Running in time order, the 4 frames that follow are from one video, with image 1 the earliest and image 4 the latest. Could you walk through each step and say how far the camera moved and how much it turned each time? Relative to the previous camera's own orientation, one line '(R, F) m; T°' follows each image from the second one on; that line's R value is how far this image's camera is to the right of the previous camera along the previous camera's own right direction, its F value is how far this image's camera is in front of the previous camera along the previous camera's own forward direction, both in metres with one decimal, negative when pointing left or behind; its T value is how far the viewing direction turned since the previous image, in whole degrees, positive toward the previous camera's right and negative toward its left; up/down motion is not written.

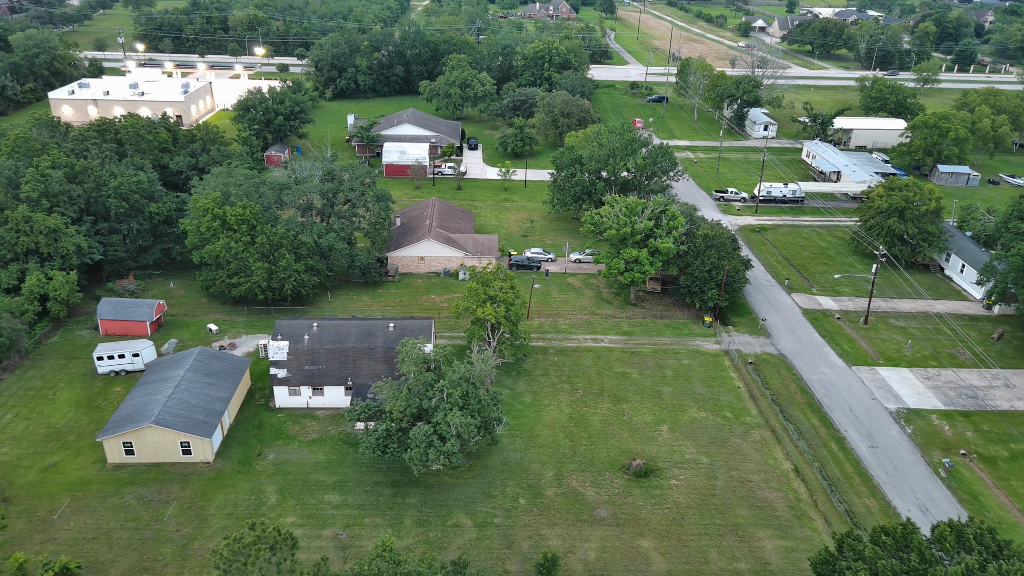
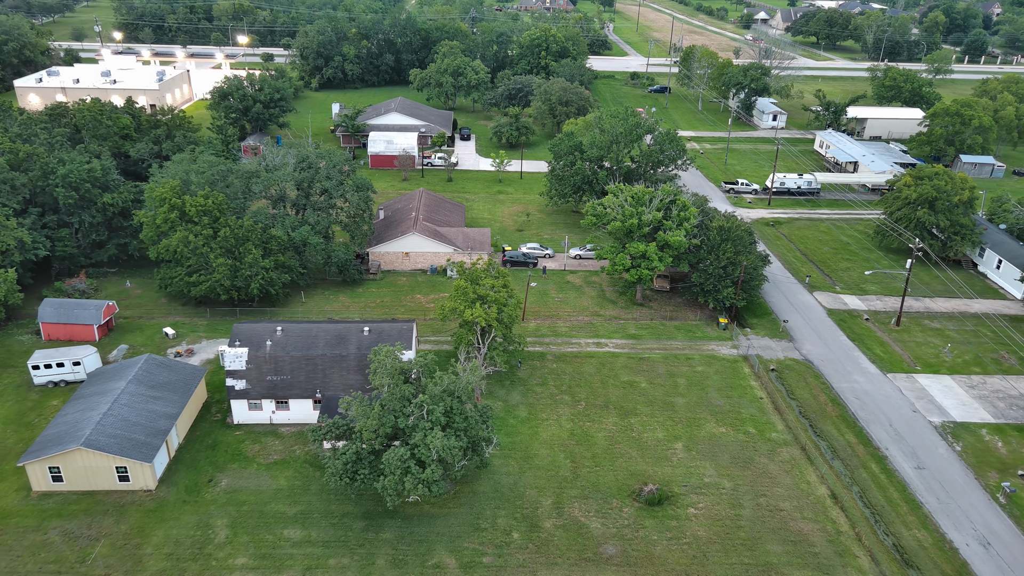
(+0.3, +5.4) m; 0°
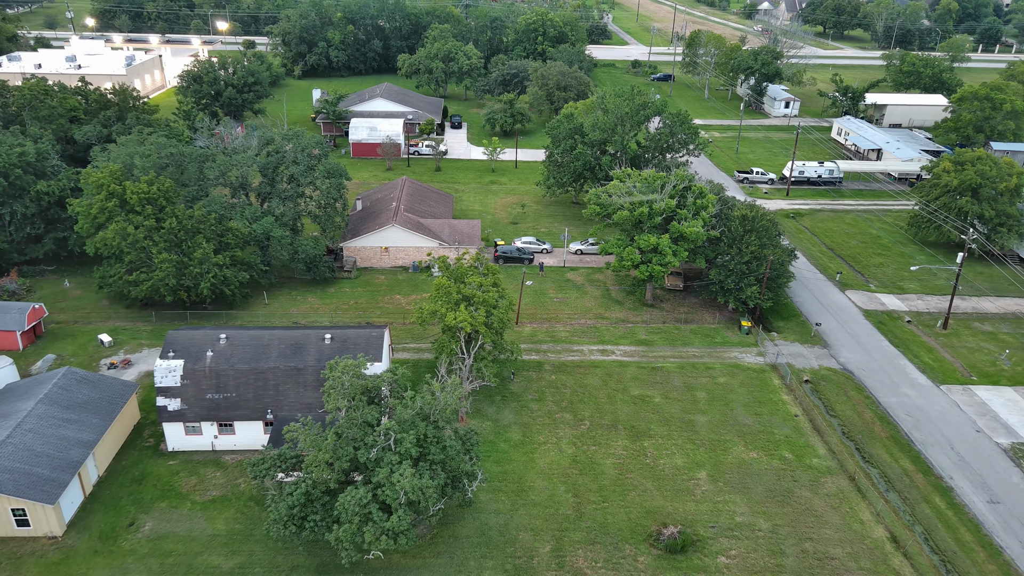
(+0.4, +6.2) m; 0°
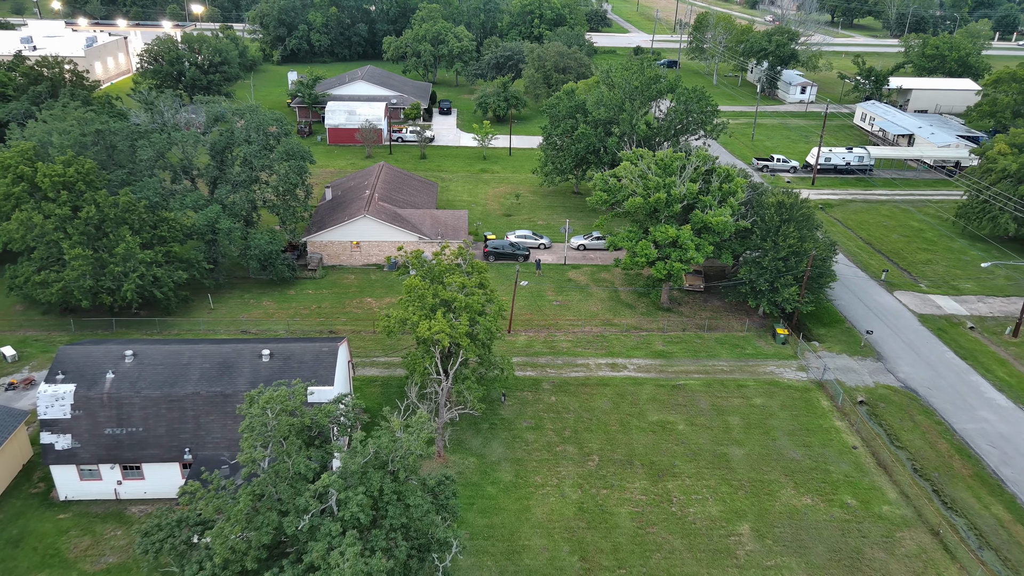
(+0.3, +6.8) m; 0°
